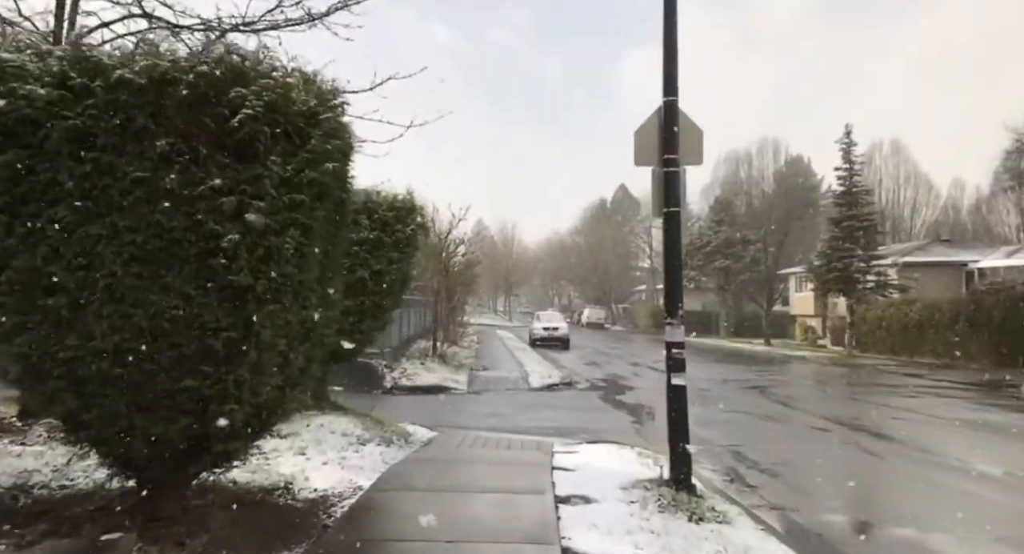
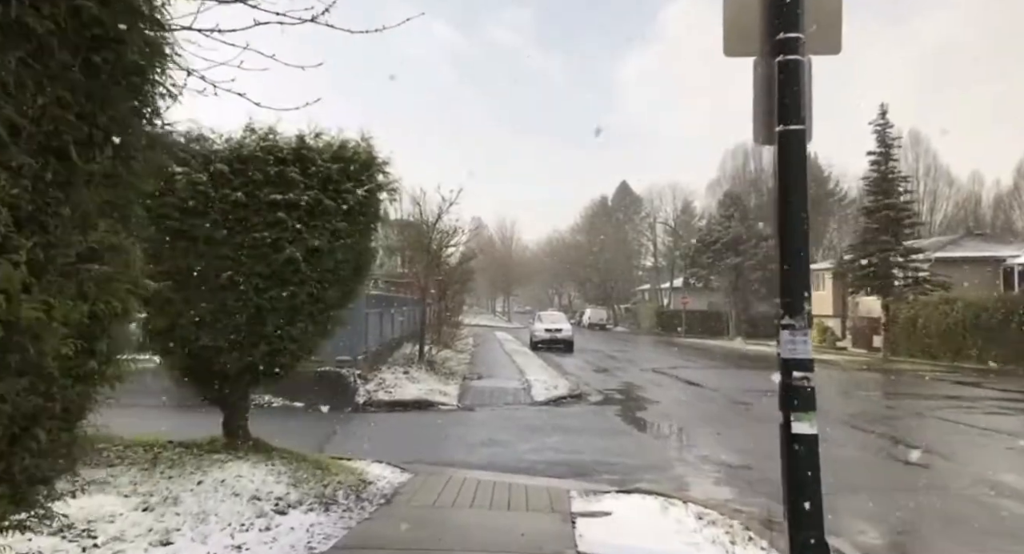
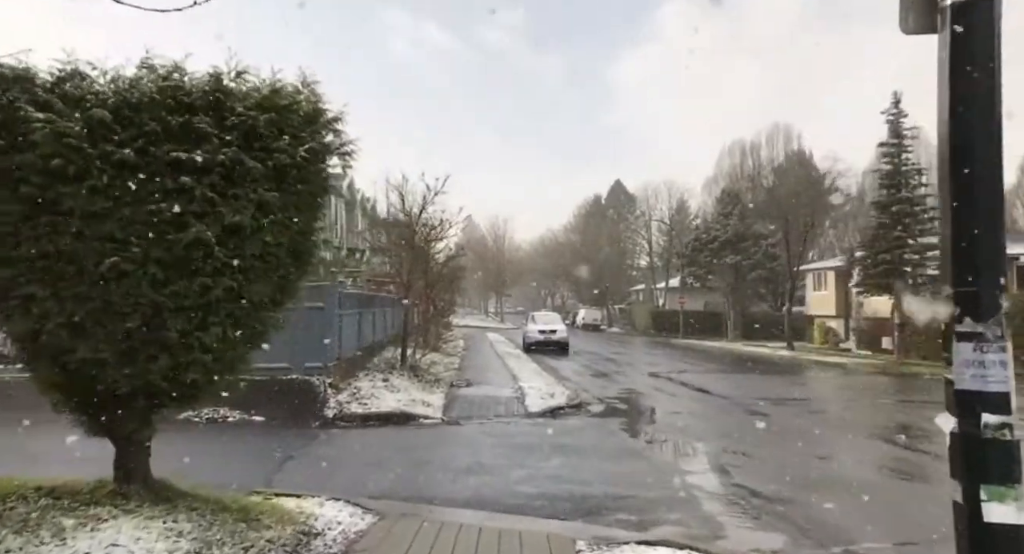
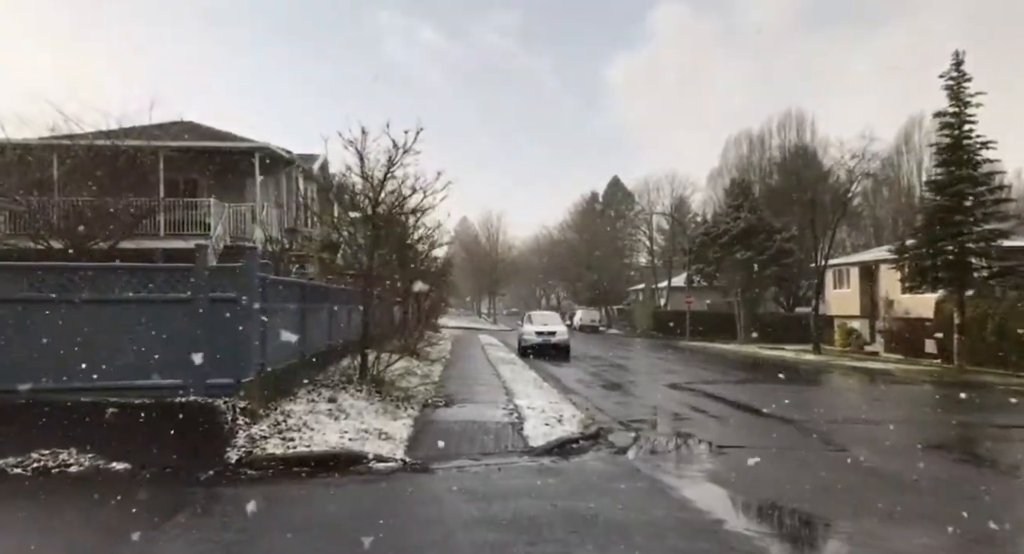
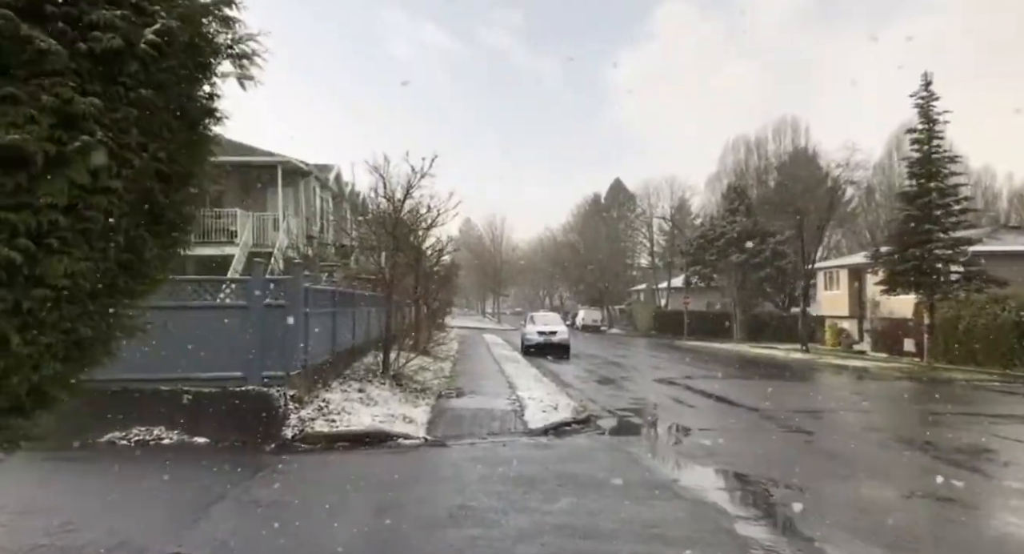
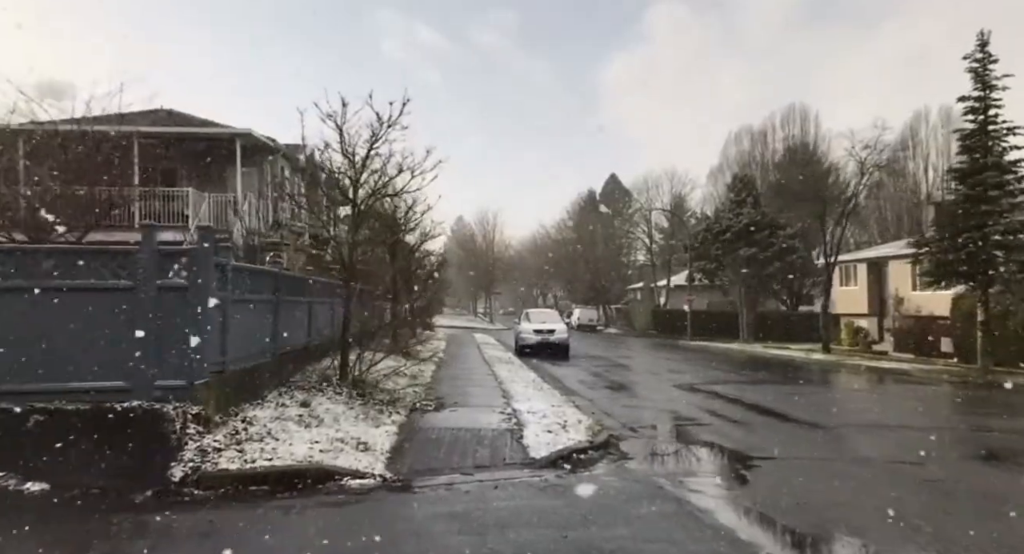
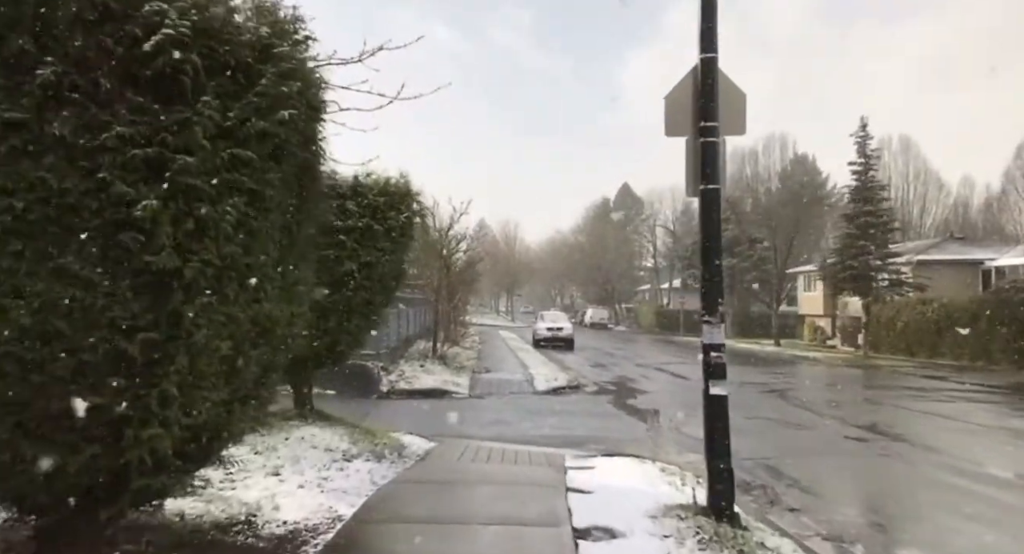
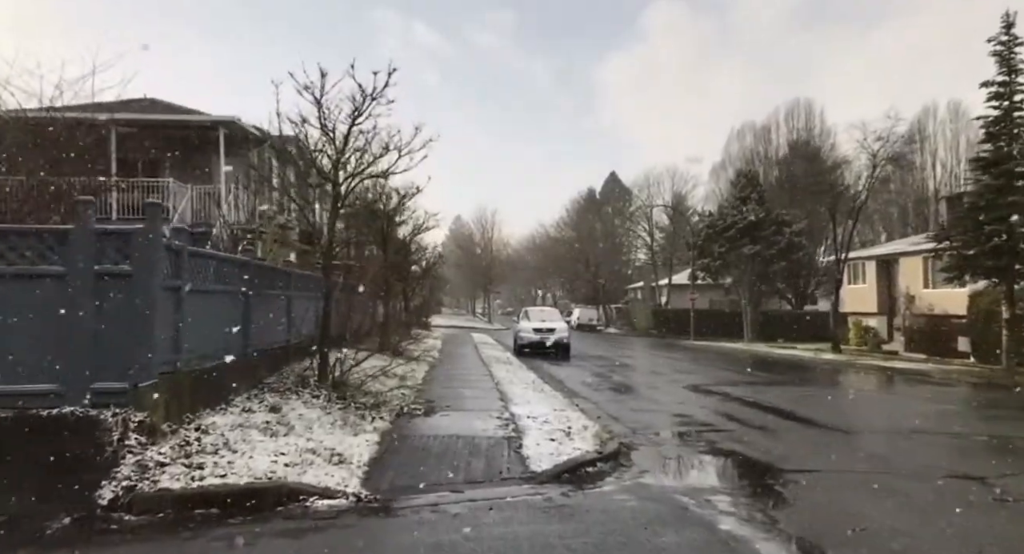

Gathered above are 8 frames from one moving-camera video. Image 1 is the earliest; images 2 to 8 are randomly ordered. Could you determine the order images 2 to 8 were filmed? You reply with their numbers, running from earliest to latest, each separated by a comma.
7, 2, 3, 5, 4, 6, 8
